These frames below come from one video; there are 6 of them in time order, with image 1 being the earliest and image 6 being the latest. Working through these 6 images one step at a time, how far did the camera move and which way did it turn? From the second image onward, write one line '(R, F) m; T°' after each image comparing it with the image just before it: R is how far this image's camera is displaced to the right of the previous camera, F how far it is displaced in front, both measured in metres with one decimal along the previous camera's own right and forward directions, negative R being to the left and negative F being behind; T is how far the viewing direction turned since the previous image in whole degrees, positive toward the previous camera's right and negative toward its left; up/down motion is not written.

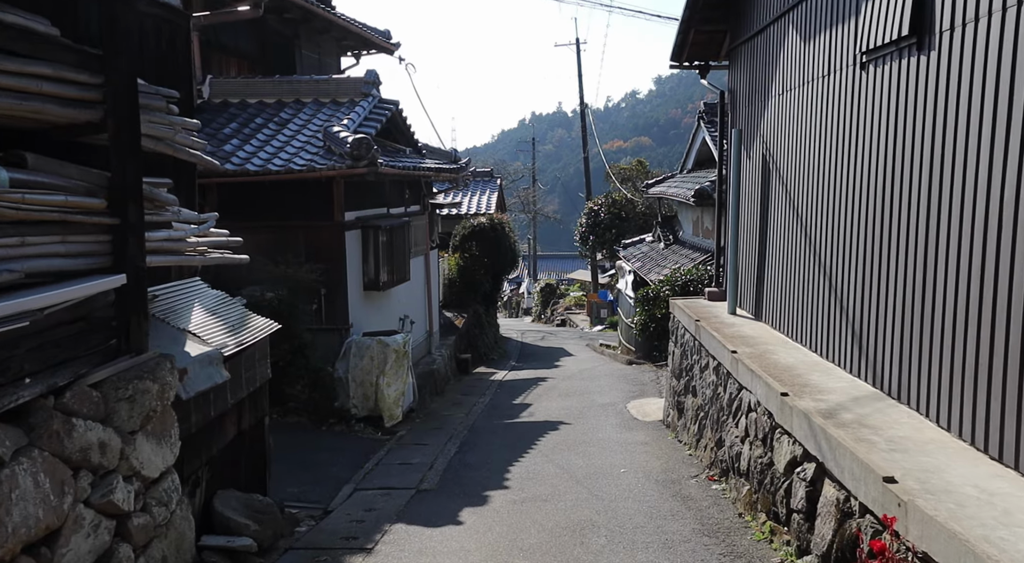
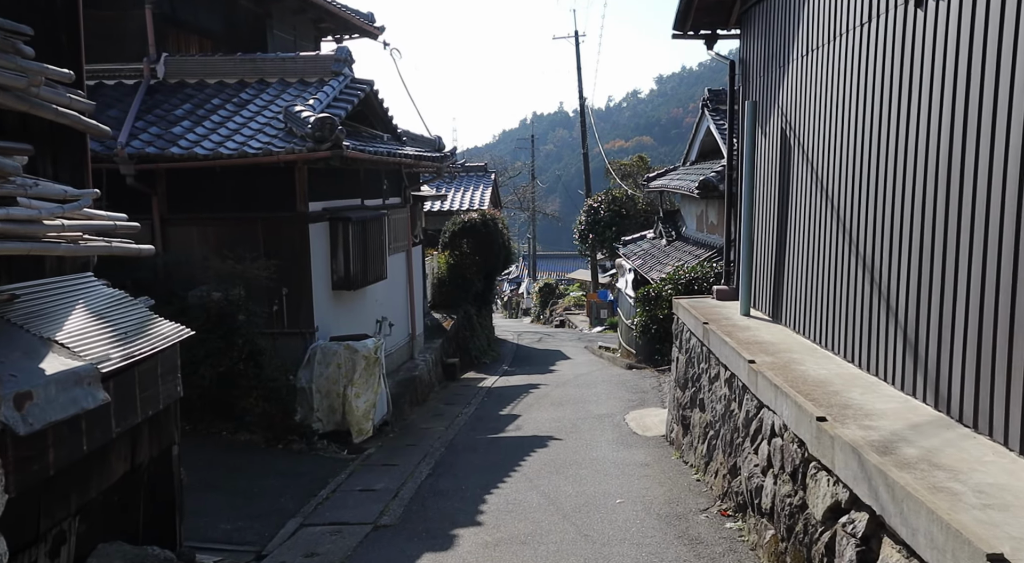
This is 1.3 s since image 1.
(+0.2, +1.3) m; 0°
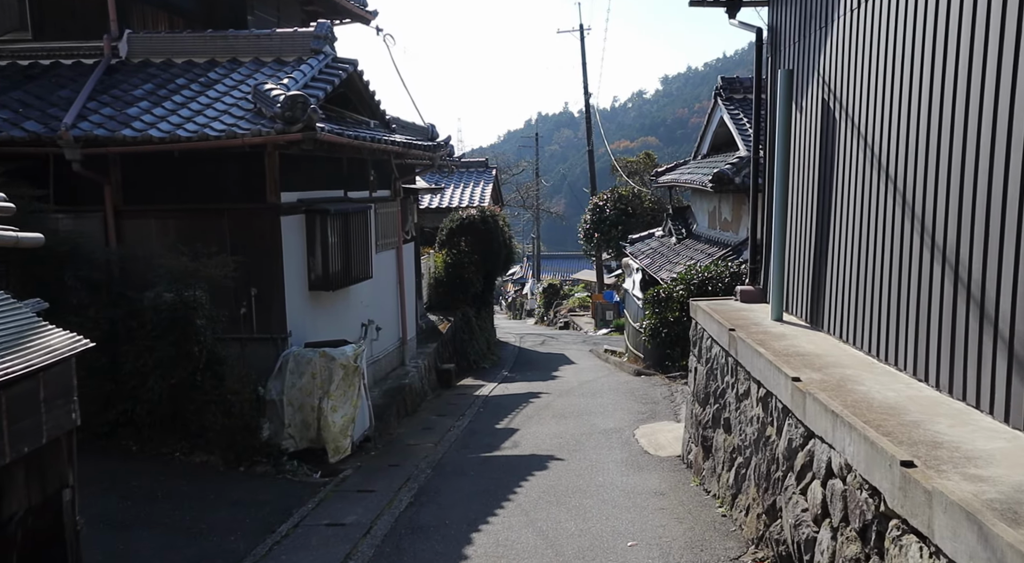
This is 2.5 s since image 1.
(+0.1, +1.2) m; 0°
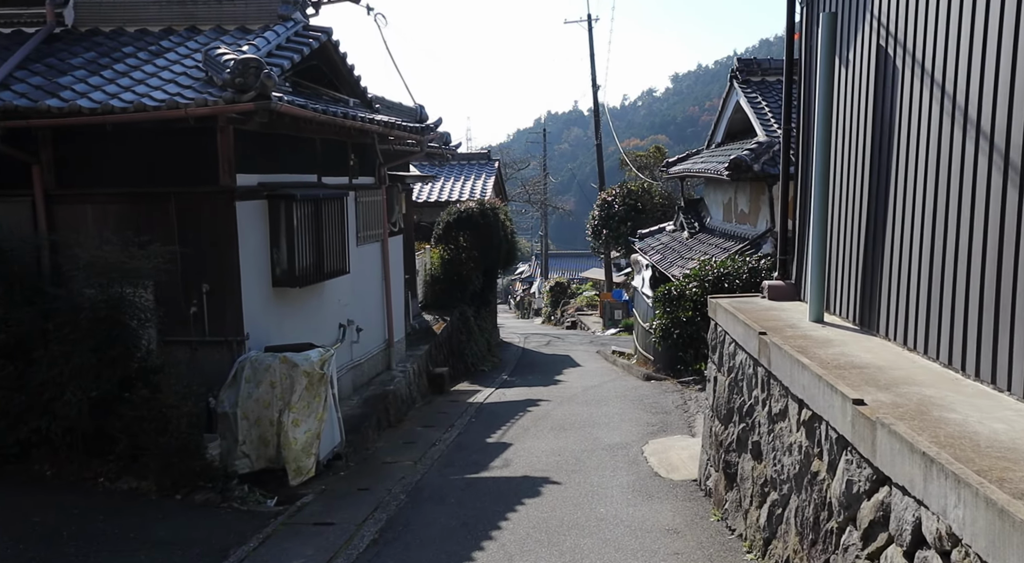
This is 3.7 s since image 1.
(+0.2, +1.3) m; -1°
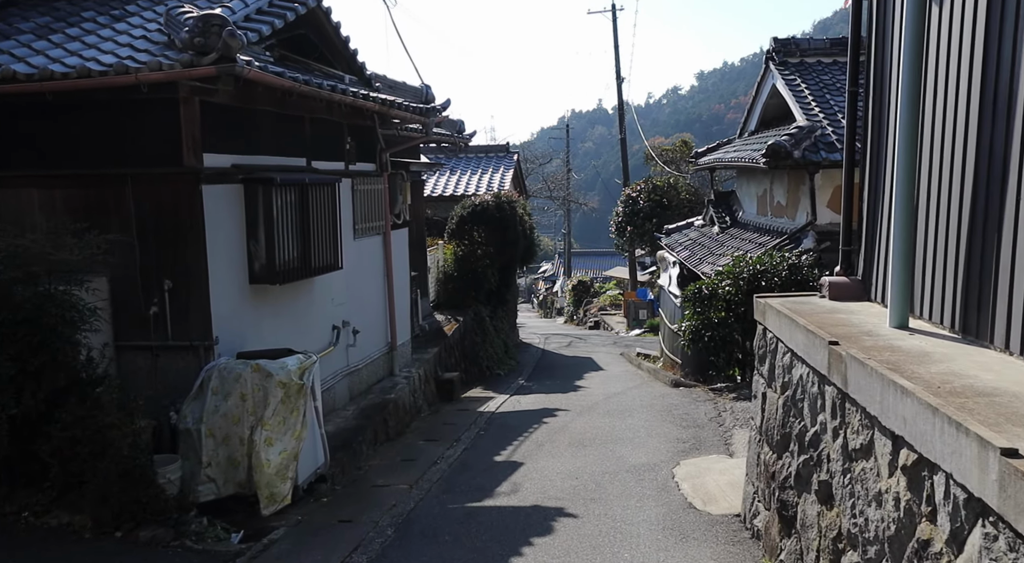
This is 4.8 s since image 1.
(+0.1, +1.2) m; -1°
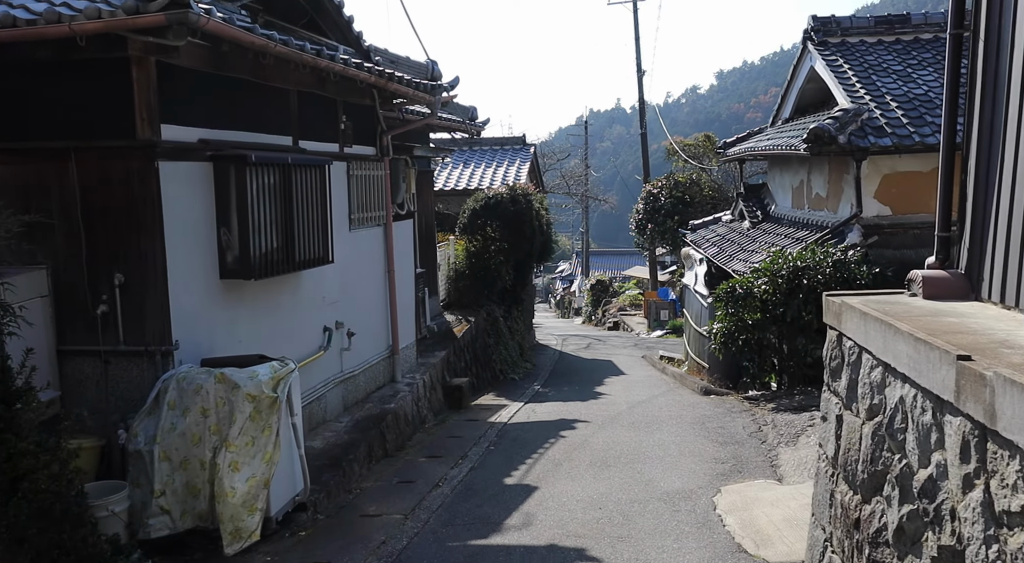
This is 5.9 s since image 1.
(0.0, +1.2) m; -1°
